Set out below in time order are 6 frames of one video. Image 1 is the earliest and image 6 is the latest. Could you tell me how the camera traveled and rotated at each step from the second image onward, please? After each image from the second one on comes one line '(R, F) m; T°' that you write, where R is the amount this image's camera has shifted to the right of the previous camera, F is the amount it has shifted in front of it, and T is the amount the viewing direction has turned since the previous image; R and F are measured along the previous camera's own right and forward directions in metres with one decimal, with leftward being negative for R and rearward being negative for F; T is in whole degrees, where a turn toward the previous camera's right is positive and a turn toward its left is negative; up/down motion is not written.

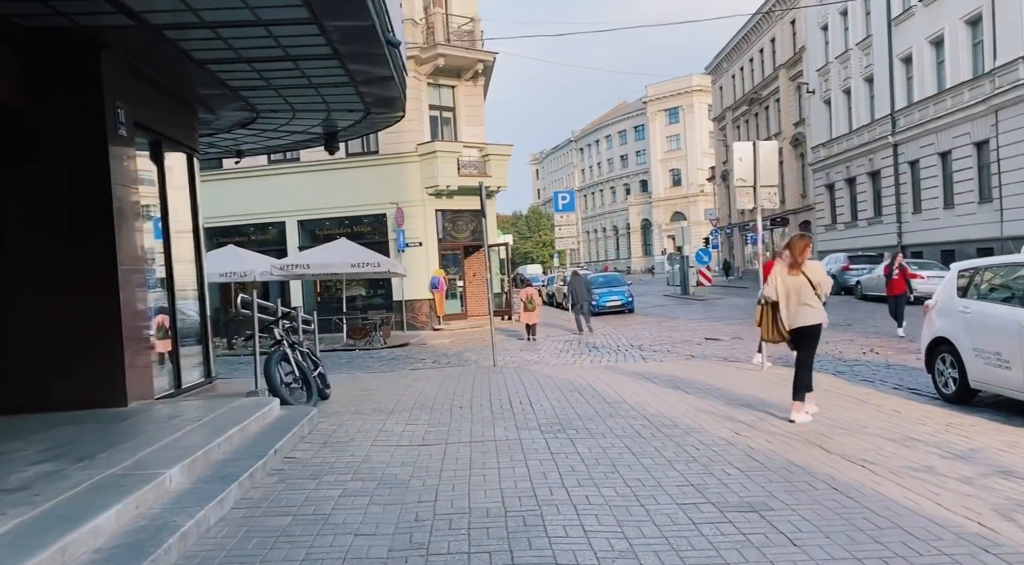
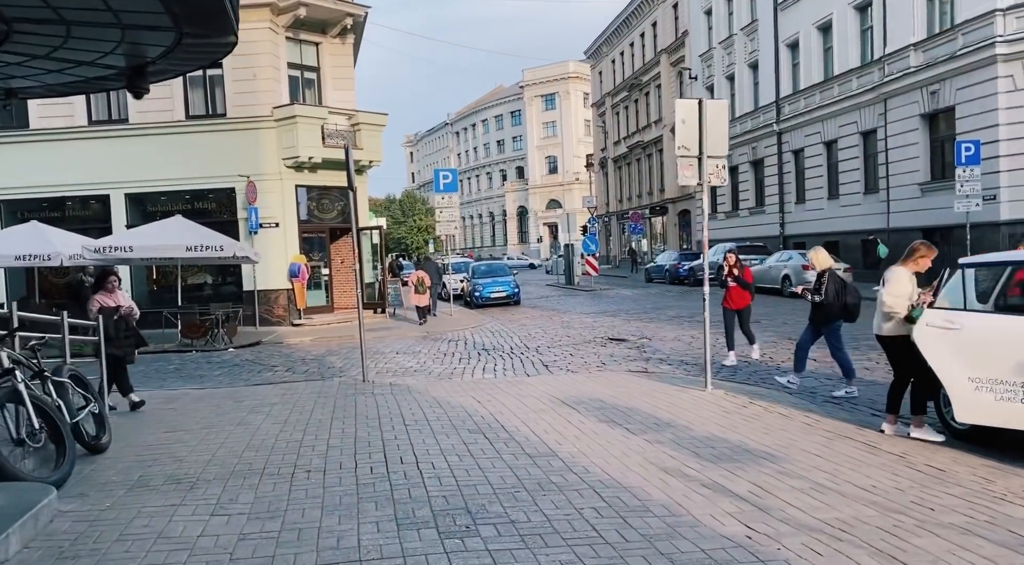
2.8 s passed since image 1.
(0.0, +2.6) m; +9°
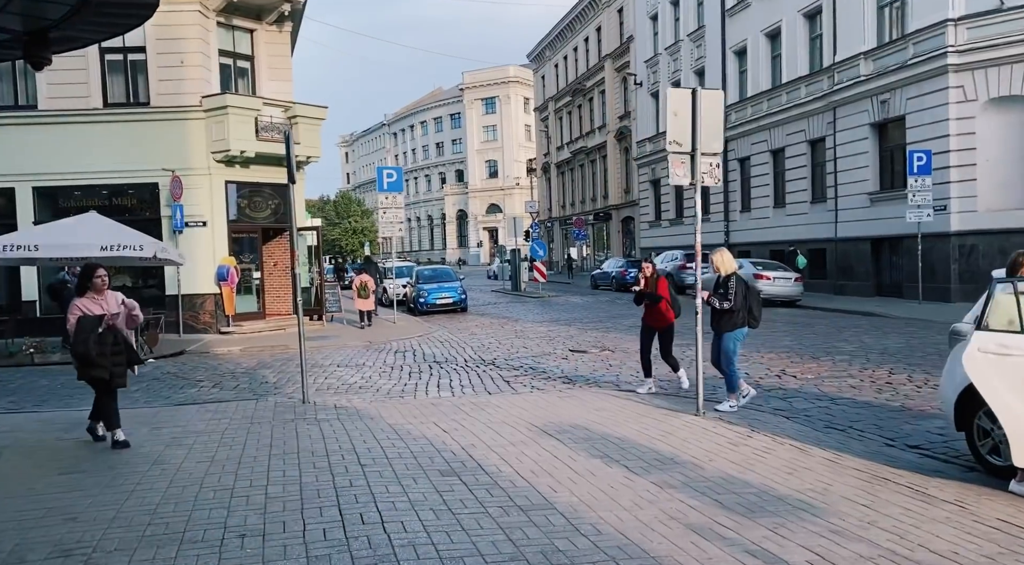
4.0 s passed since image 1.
(-0.3, +1.0) m; +5°
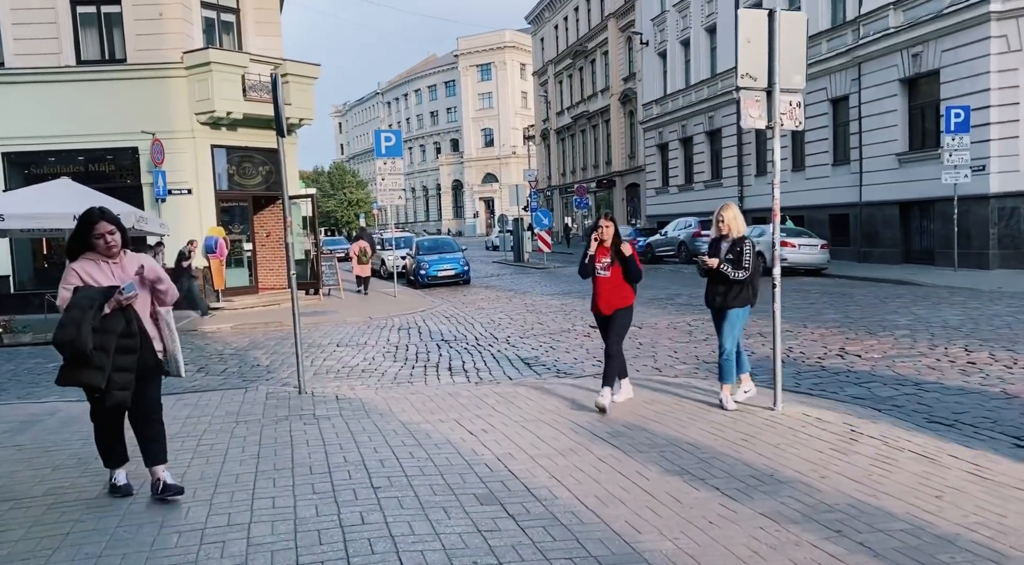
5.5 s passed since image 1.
(-0.3, +1.3) m; 0°
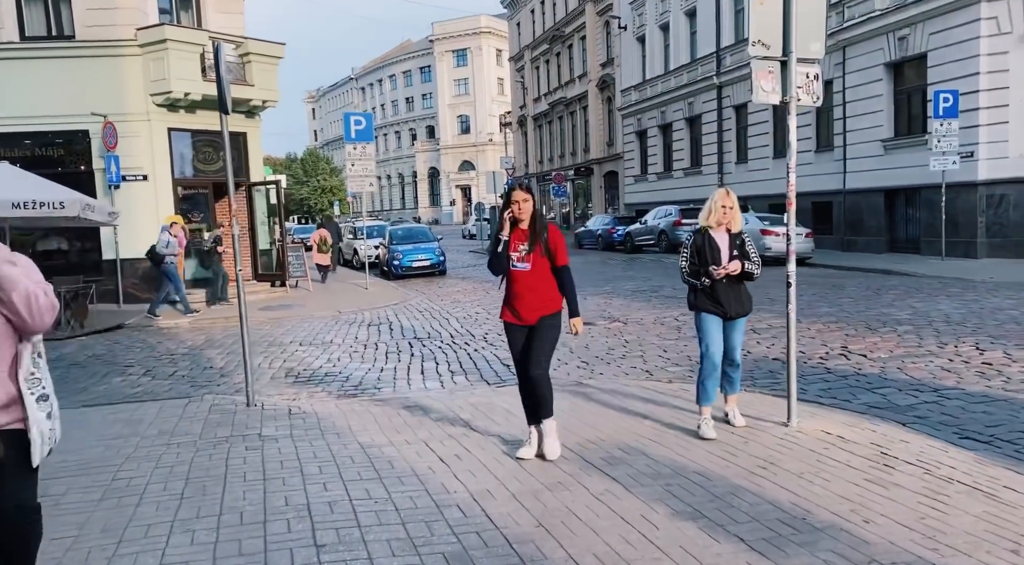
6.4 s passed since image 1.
(0.0, +0.8) m; +2°
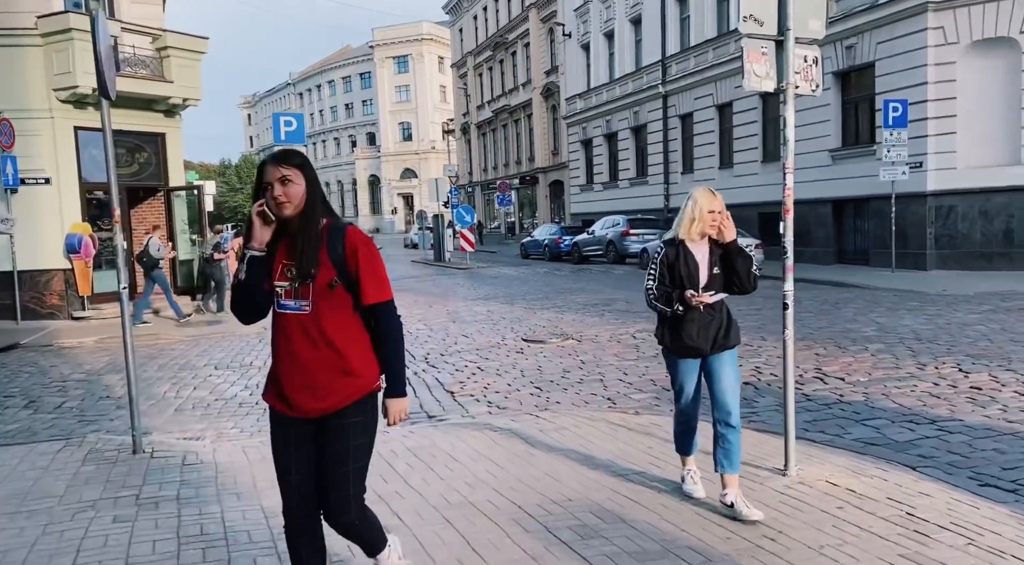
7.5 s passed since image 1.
(0.0, +1.0) m; +4°
